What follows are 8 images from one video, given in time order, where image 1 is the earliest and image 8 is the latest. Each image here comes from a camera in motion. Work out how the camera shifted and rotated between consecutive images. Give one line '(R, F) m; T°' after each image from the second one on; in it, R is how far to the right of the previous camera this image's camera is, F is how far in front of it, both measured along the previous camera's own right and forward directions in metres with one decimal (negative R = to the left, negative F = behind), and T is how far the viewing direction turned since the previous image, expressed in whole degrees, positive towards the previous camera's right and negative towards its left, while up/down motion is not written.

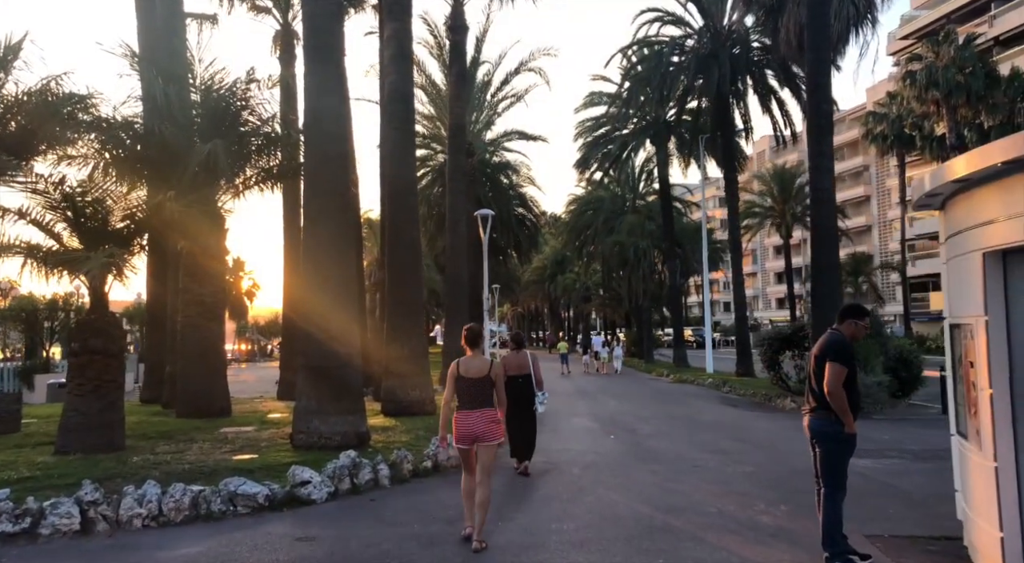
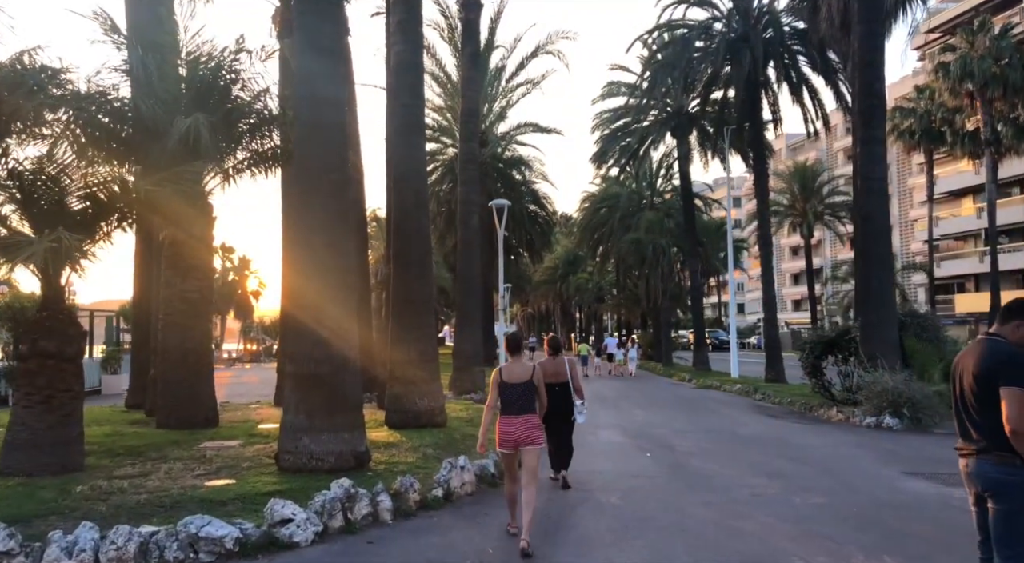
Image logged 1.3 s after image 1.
(-0.2, +1.6) m; -1°
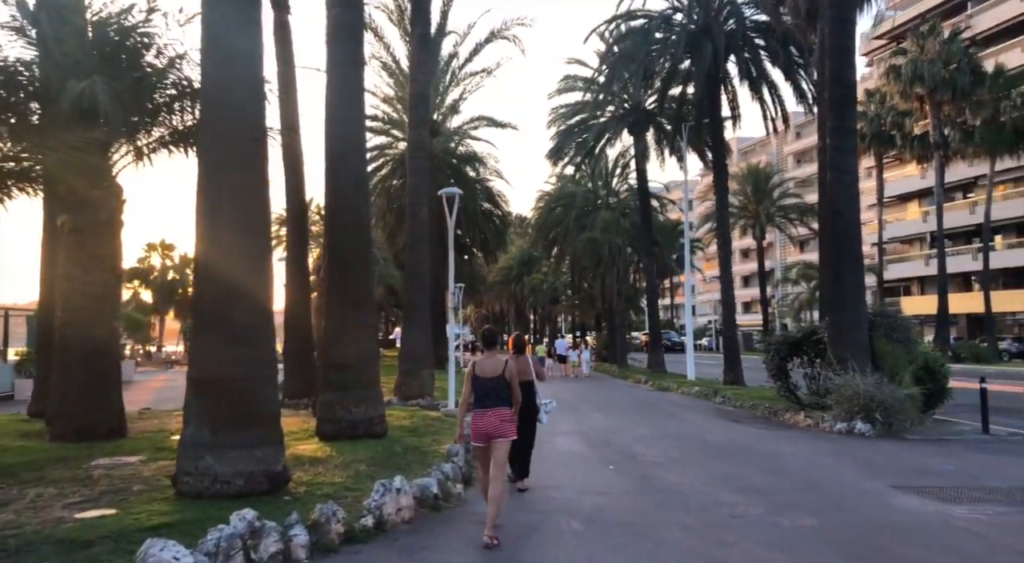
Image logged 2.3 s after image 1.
(+0.1, +1.3) m; +3°
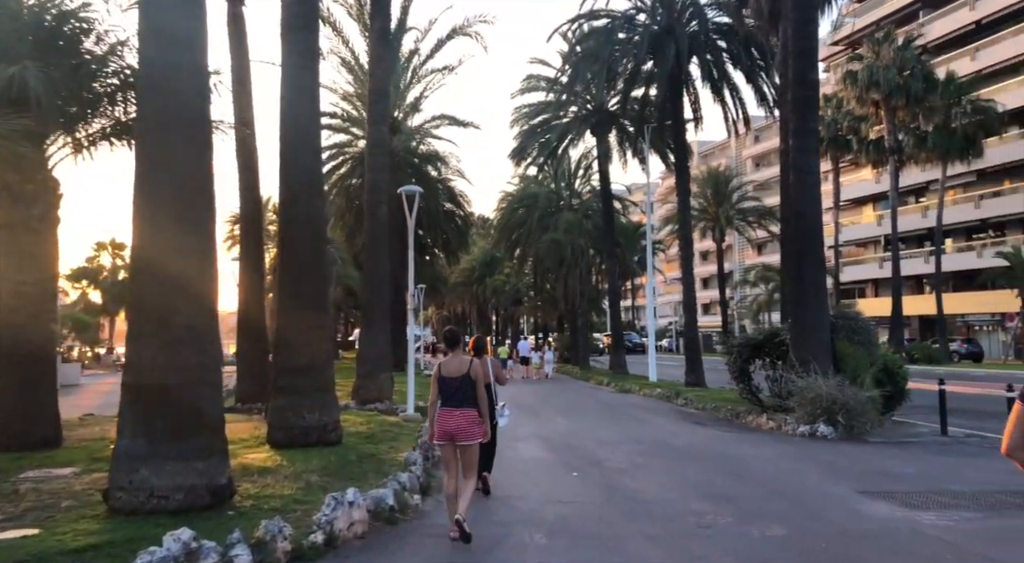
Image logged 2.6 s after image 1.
(0.0, +0.4) m; +3°
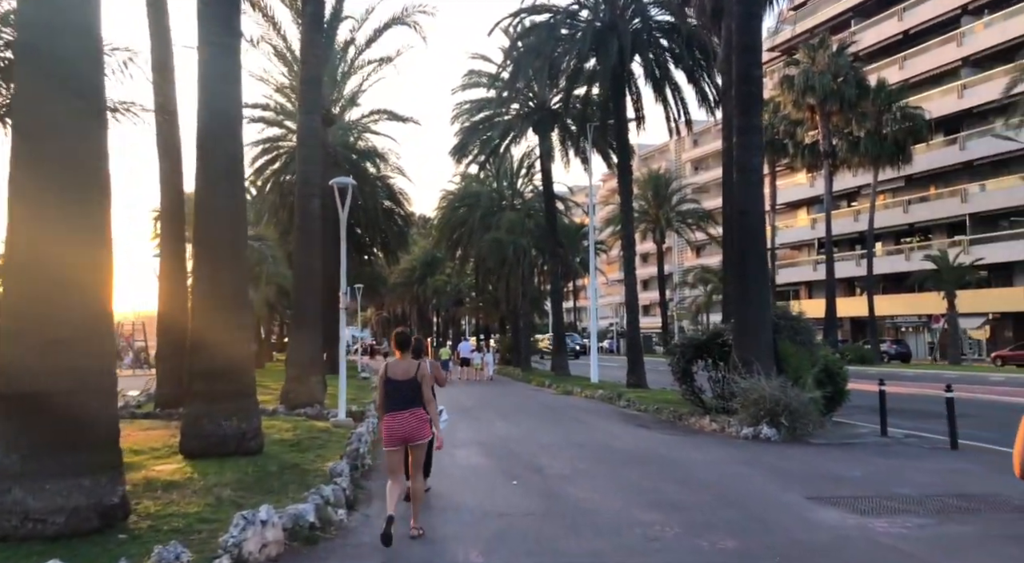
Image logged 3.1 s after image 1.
(+0.1, +0.6) m; +4°
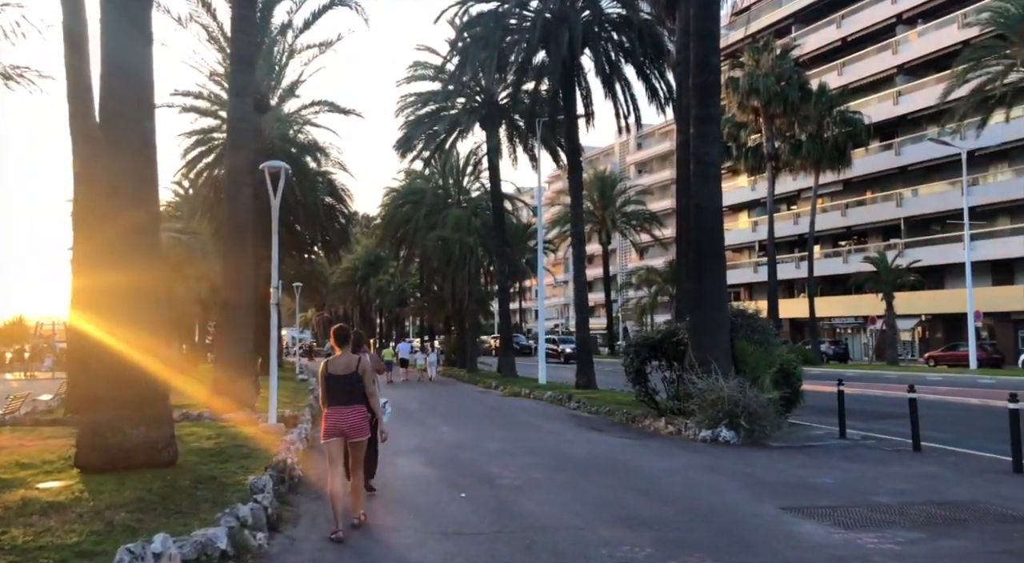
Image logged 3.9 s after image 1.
(-0.1, +1.0) m; +4°
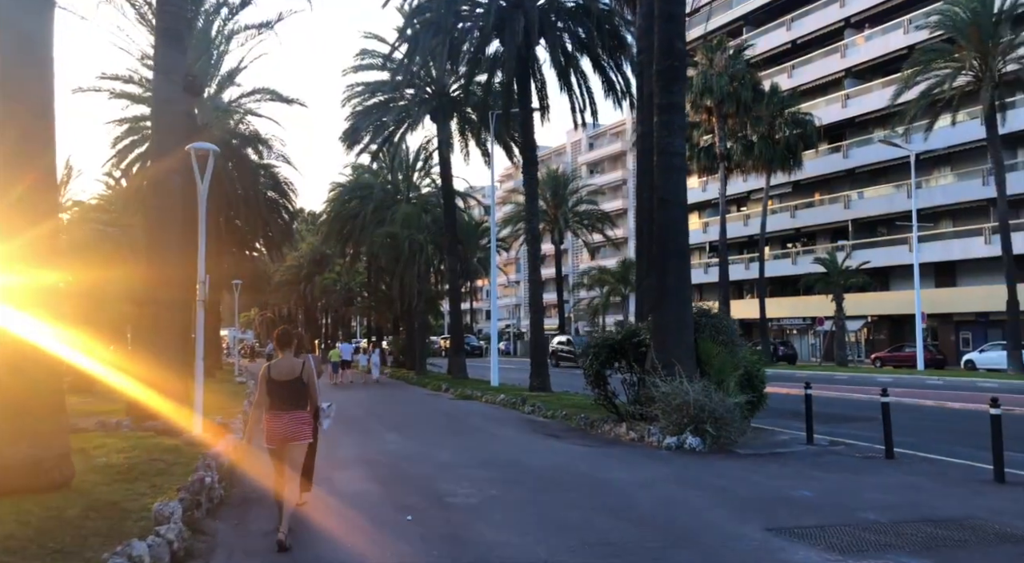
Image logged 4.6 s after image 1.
(0.0, +1.0) m; +4°
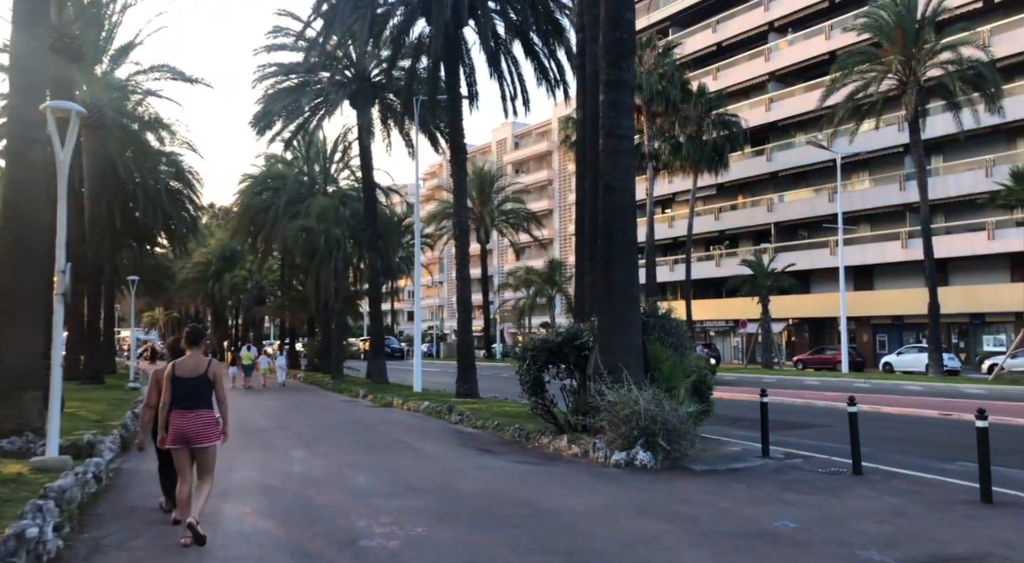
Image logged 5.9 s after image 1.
(-0.1, +1.7) m; +6°
